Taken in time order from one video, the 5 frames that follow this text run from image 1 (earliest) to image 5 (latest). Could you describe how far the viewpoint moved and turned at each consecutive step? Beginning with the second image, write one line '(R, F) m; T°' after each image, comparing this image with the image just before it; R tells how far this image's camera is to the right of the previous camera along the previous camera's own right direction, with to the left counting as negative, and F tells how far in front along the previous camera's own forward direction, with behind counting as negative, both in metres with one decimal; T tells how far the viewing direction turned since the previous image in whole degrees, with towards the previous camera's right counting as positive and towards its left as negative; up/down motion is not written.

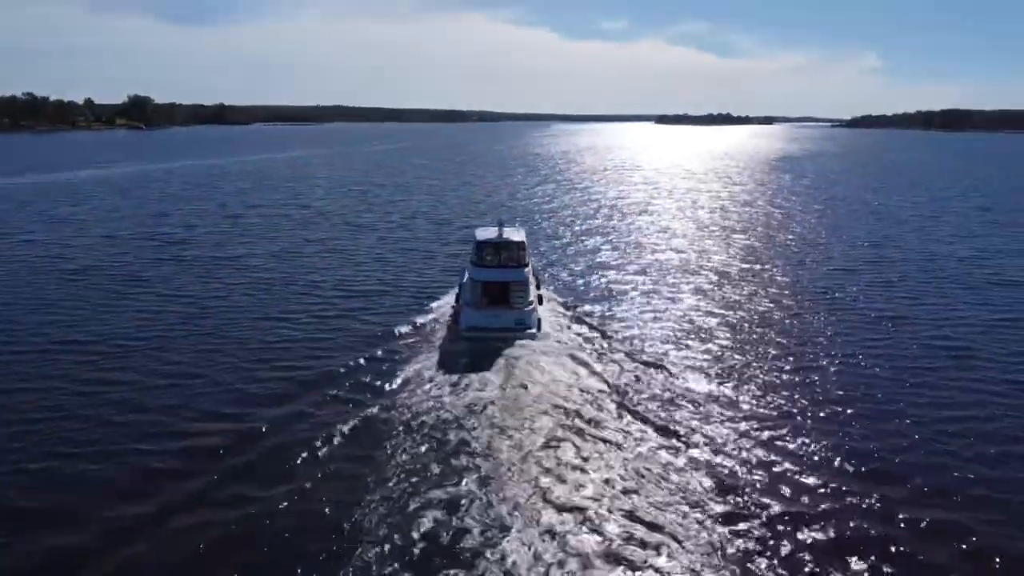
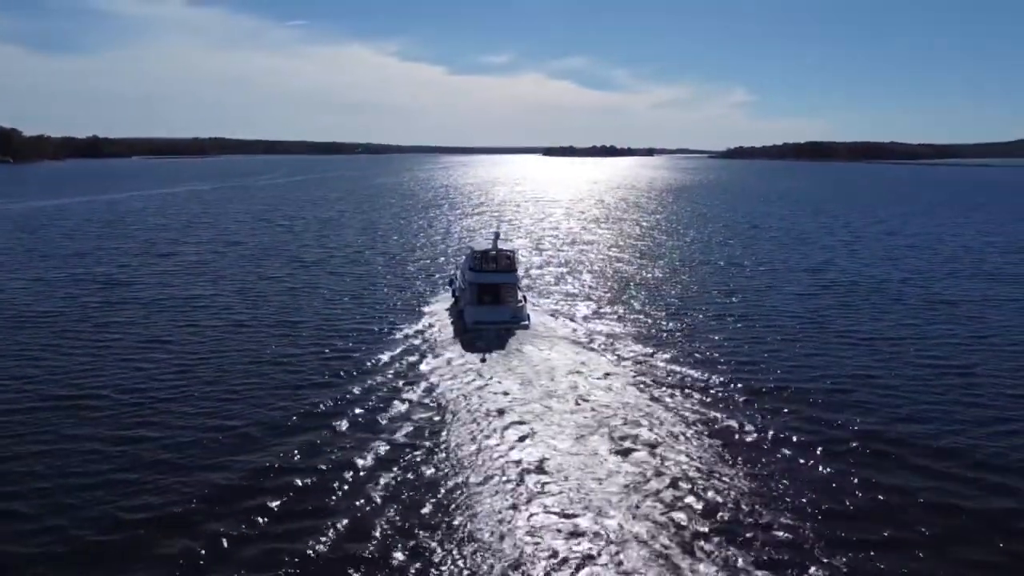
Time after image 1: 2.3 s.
(-2.7, +0.6) m; +8°
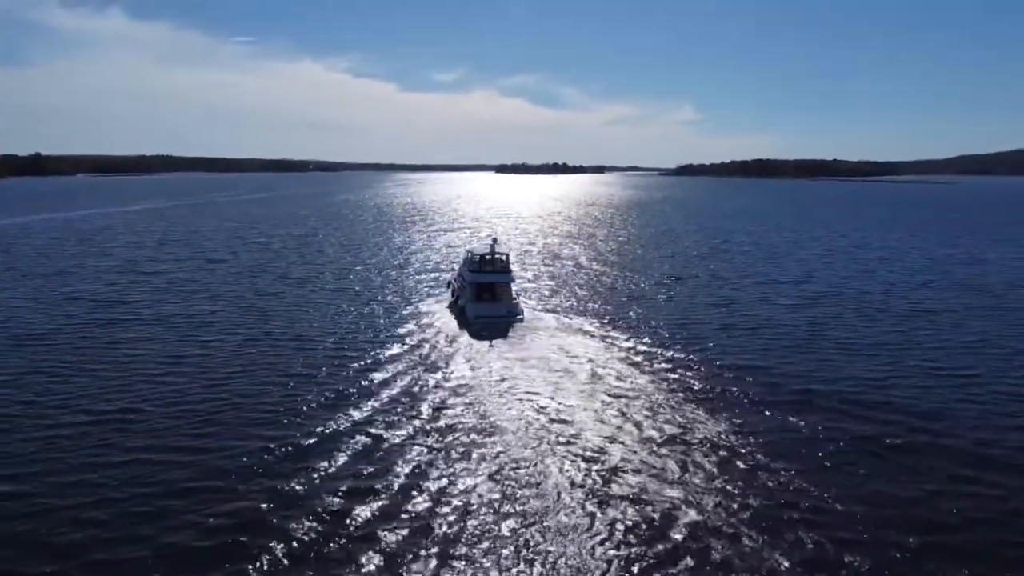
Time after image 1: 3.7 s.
(-1.7, -0.2) m; +4°
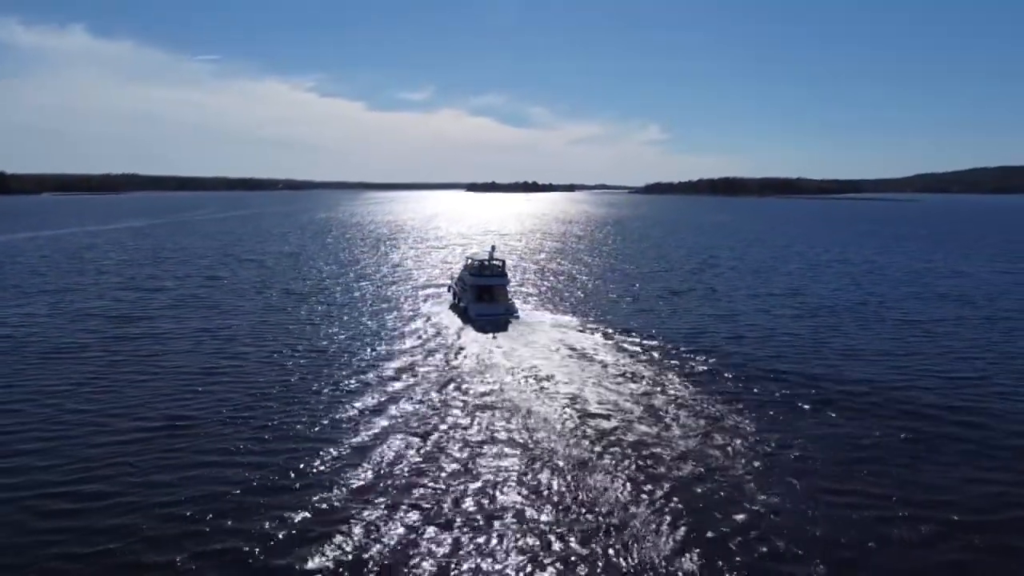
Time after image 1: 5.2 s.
(-1.5, -0.5) m; +2°
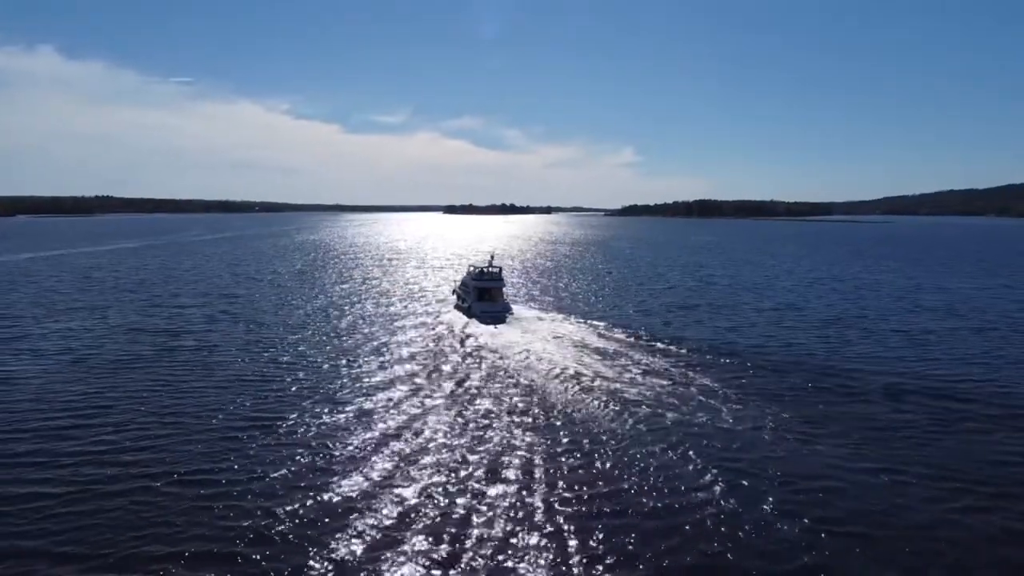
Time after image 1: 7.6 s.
(-1.9, -1.4) m; +2°
